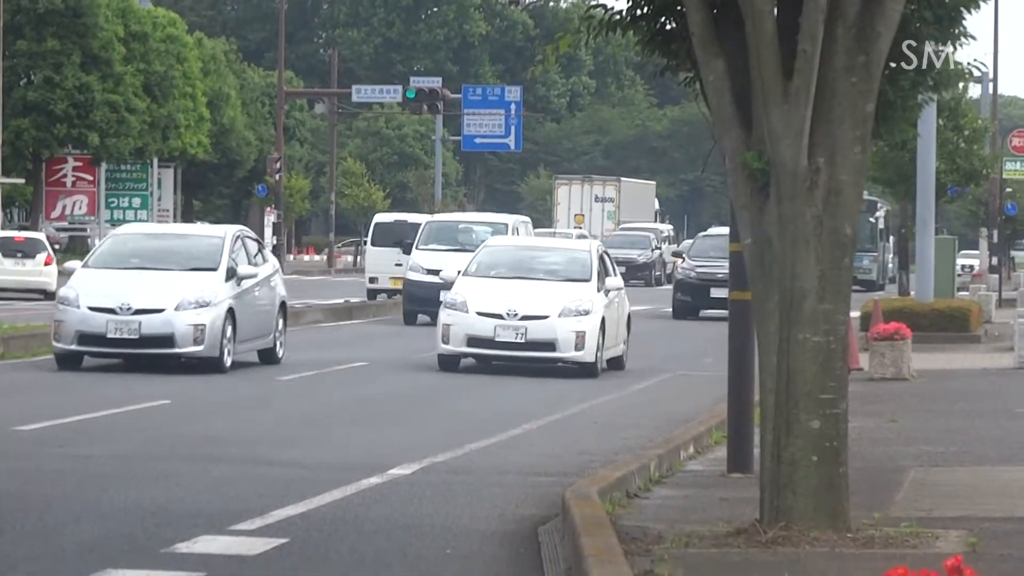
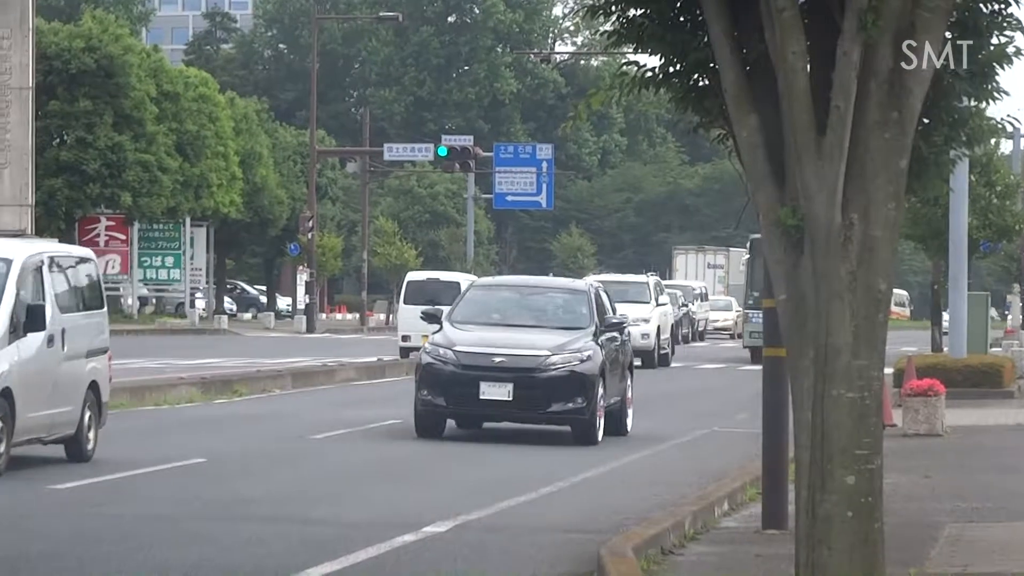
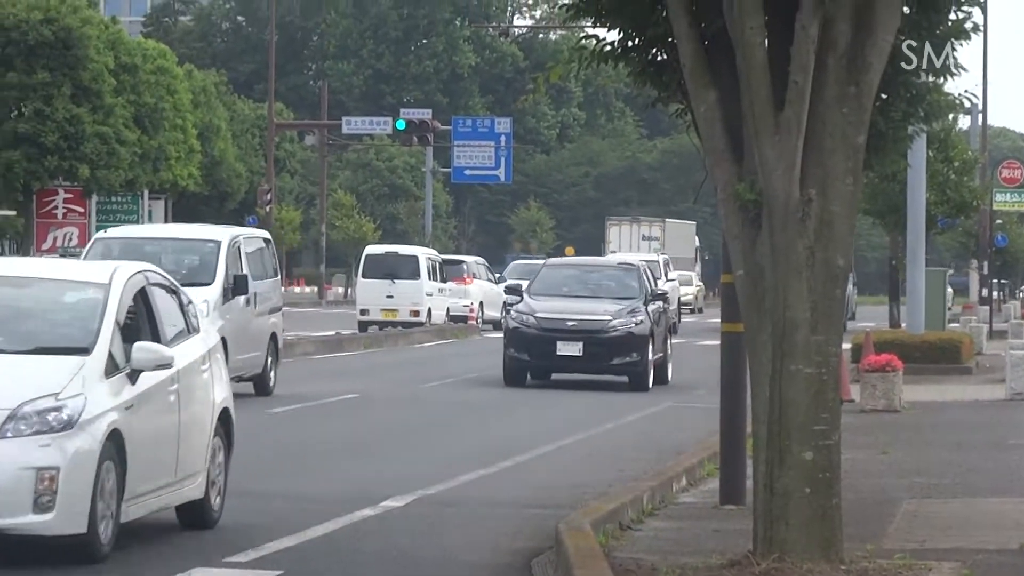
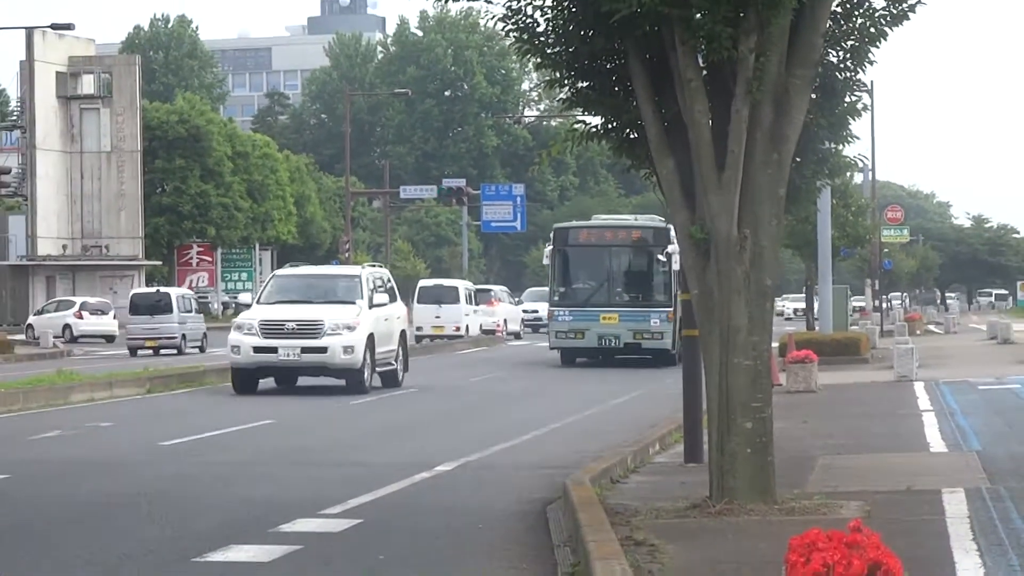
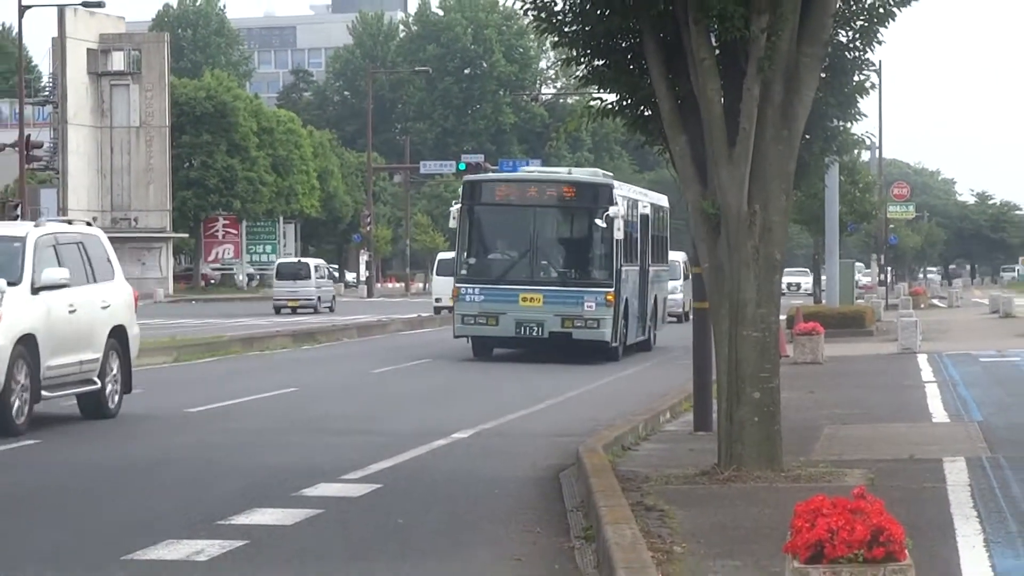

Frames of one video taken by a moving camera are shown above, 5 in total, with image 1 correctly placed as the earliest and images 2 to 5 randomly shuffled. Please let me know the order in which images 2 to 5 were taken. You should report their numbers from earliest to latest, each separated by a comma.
3, 2, 4, 5
